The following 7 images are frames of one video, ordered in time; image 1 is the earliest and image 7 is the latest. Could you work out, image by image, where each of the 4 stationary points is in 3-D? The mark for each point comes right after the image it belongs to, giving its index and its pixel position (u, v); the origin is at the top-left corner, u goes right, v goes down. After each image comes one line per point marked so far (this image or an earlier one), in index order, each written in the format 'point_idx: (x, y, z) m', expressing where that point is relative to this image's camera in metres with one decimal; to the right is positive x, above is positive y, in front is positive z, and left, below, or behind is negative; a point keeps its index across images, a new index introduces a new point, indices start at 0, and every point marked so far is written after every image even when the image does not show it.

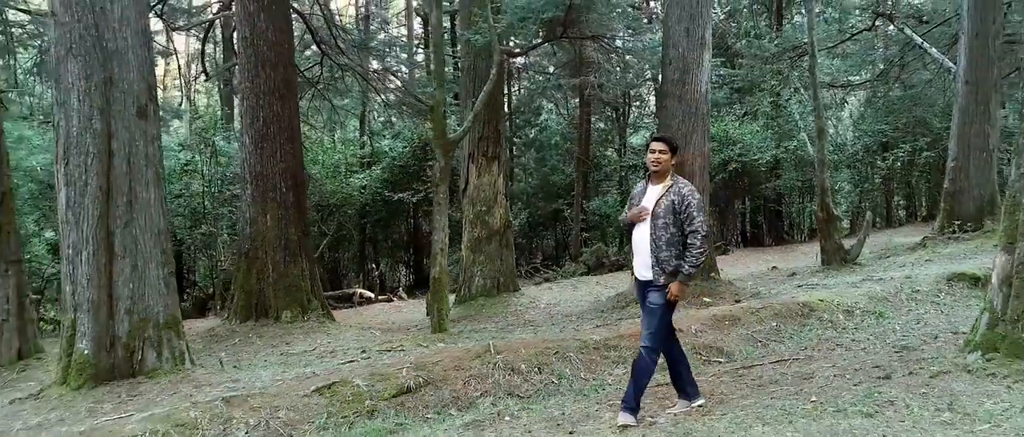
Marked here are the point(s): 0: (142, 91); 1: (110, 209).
0: (-2.7, +0.9, +5.4) m
1: (-2.8, +0.1, +5.2) m
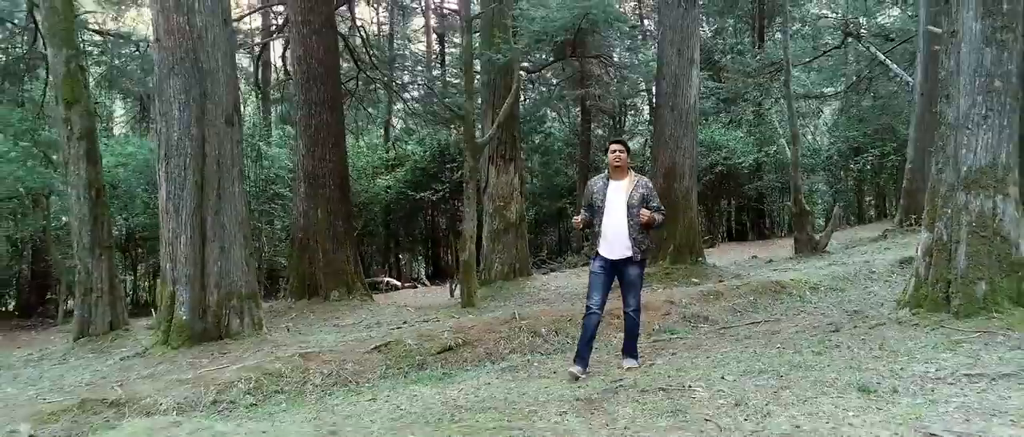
0: (-2.5, +1.0, +6.5) m
1: (-2.6, +0.2, +6.3) m
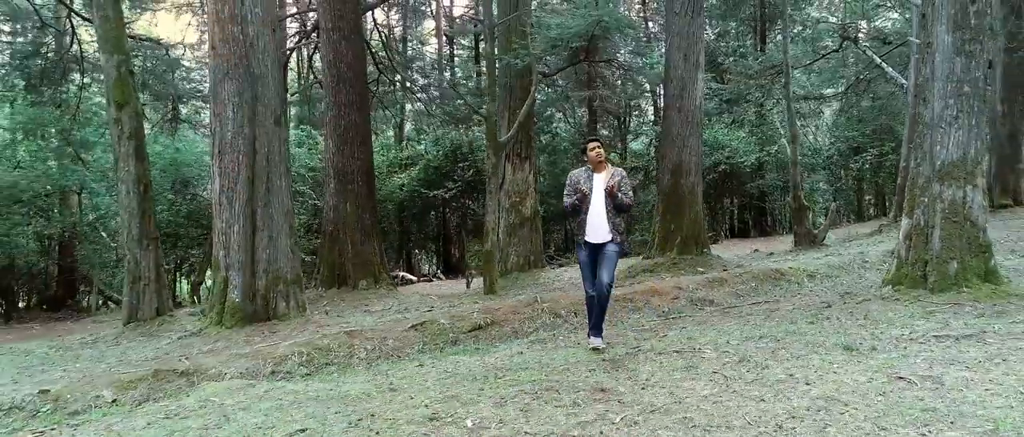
0: (-2.3, +1.1, +7.1) m
1: (-2.4, +0.2, +6.9) m
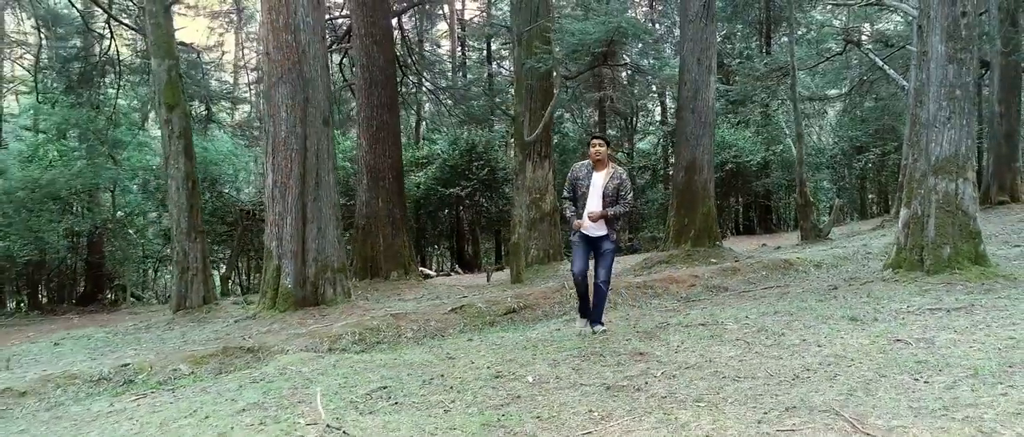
0: (-2.0, +1.2, +7.7) m
1: (-2.1, +0.3, +7.5) m
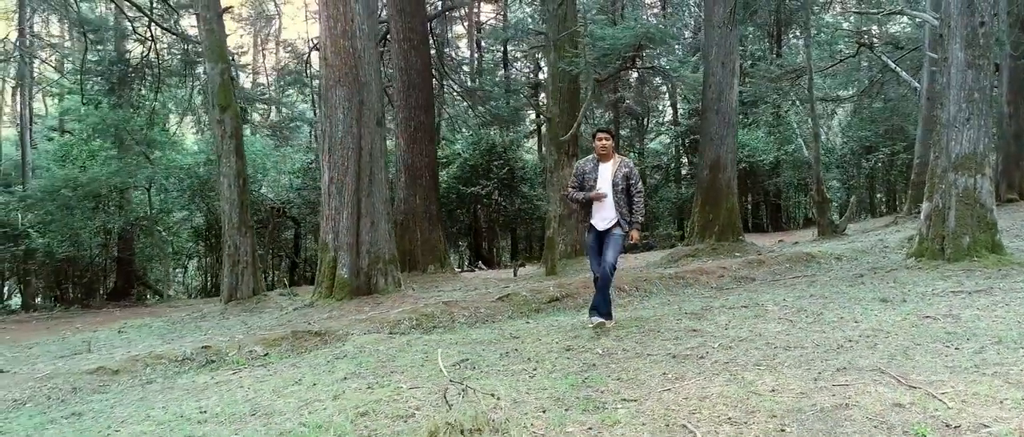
0: (-1.5, +1.2, +8.3) m
1: (-1.7, +0.4, +8.0) m
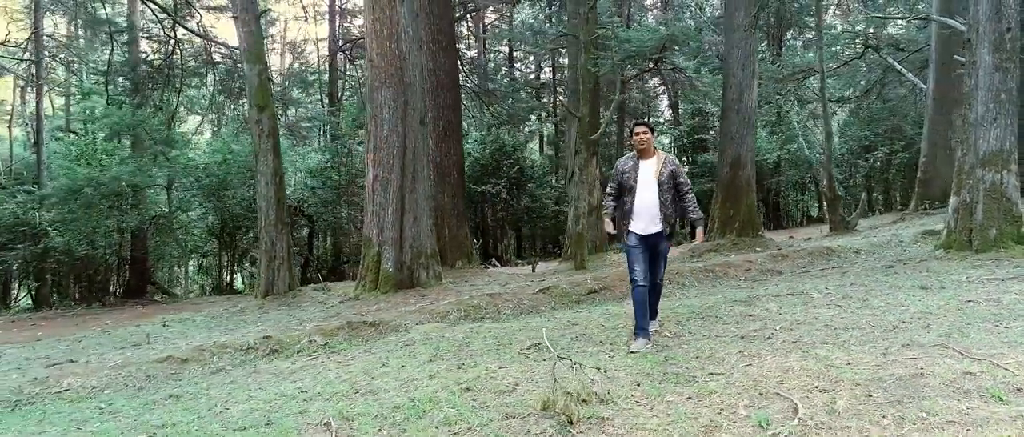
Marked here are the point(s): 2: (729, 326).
0: (-1.1, +1.3, +8.6) m
1: (-1.2, +0.4, +8.3) m
2: (+1.4, -0.7, +4.9) m
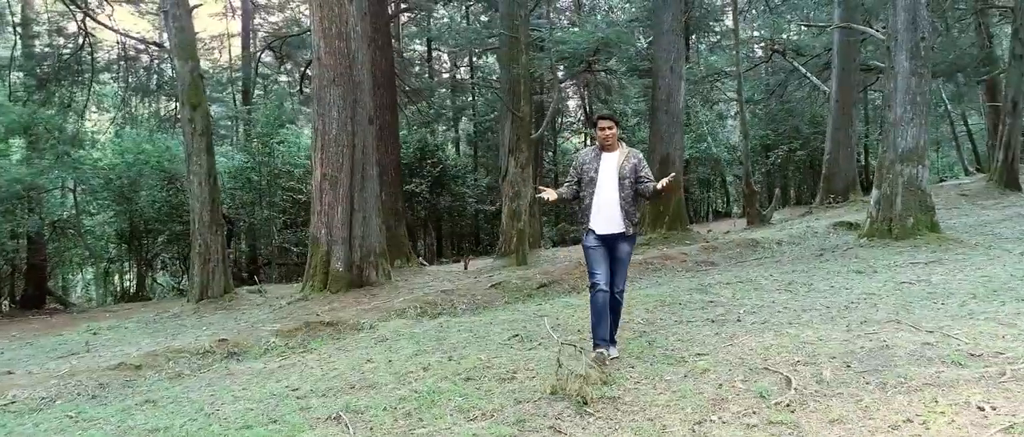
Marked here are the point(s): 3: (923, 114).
0: (-1.7, +1.3, +8.6) m
1: (-1.8, +0.4, +8.3) m
2: (+1.3, -0.7, +5.3) m
3: (+4.1, +1.1, +7.5) m
